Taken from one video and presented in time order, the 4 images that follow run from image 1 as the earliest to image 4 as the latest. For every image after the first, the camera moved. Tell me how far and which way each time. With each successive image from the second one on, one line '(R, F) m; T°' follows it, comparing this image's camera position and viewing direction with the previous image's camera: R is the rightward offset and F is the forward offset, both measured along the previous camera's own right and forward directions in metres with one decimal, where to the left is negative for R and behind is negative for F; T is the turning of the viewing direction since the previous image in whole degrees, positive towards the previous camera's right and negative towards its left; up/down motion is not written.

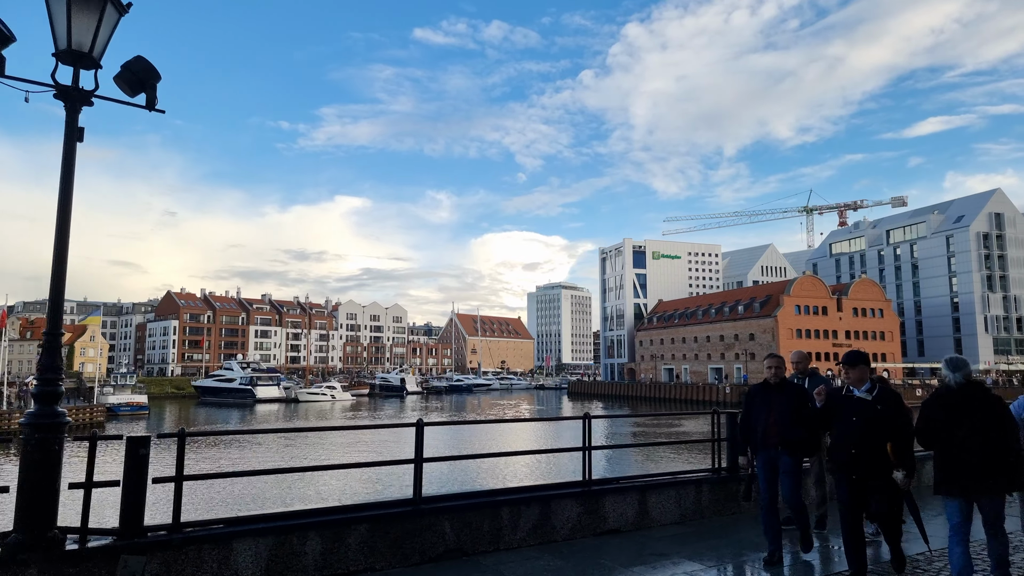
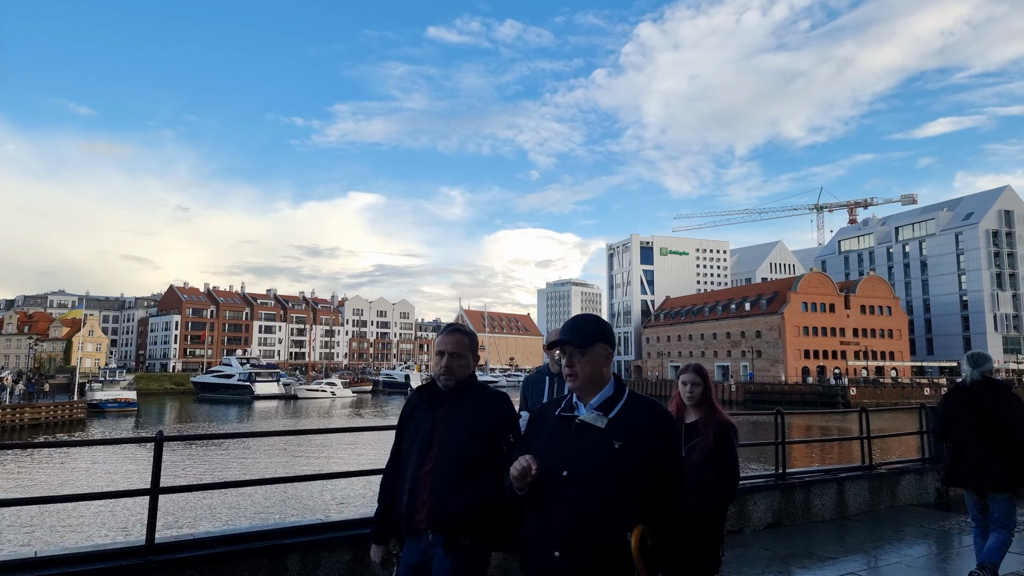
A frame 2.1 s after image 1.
(+1.0, +1.0) m; -1°
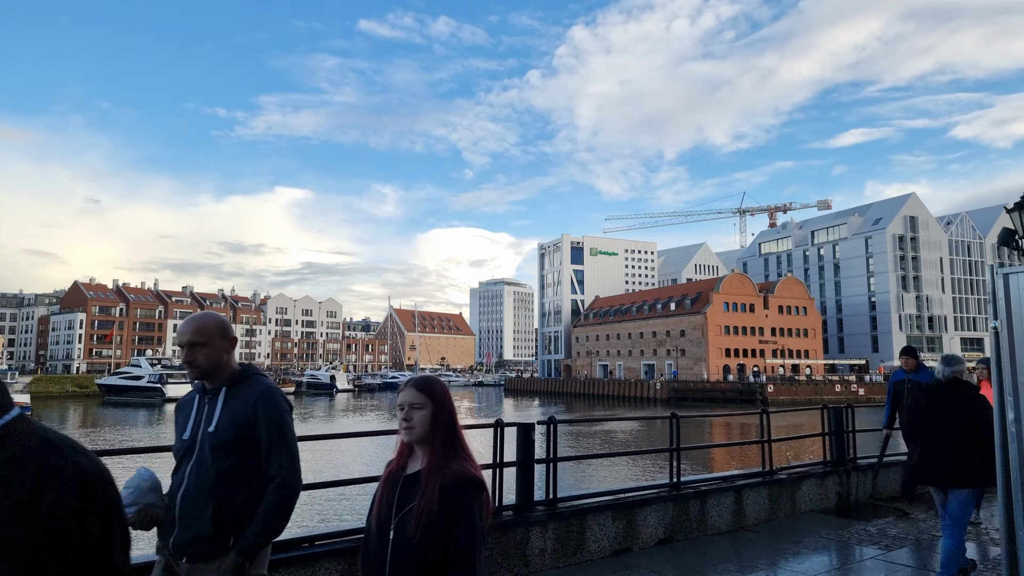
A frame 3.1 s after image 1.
(+0.6, +0.7) m; +6°
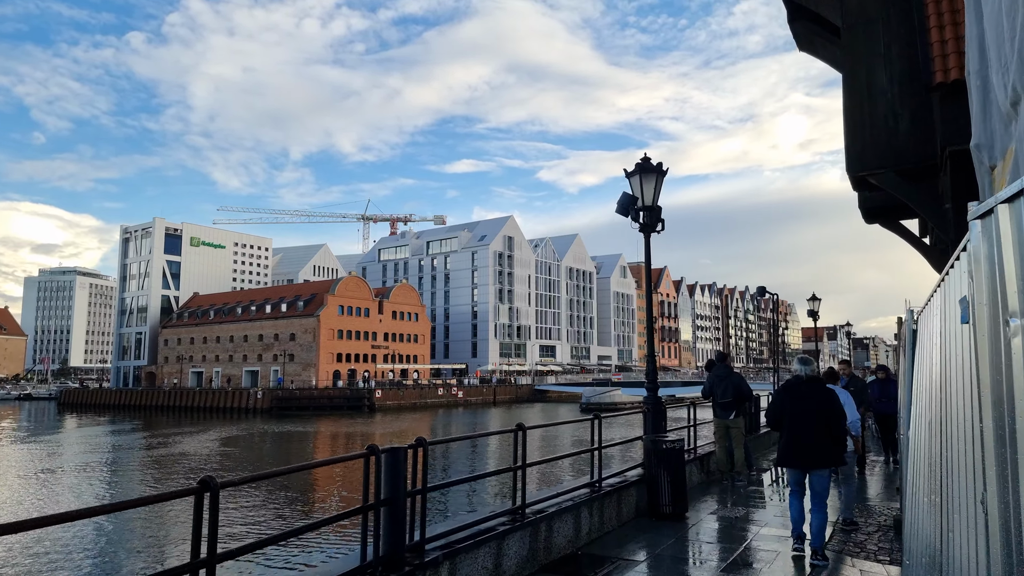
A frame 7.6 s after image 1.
(+2.8, +5.3) m; +32°
